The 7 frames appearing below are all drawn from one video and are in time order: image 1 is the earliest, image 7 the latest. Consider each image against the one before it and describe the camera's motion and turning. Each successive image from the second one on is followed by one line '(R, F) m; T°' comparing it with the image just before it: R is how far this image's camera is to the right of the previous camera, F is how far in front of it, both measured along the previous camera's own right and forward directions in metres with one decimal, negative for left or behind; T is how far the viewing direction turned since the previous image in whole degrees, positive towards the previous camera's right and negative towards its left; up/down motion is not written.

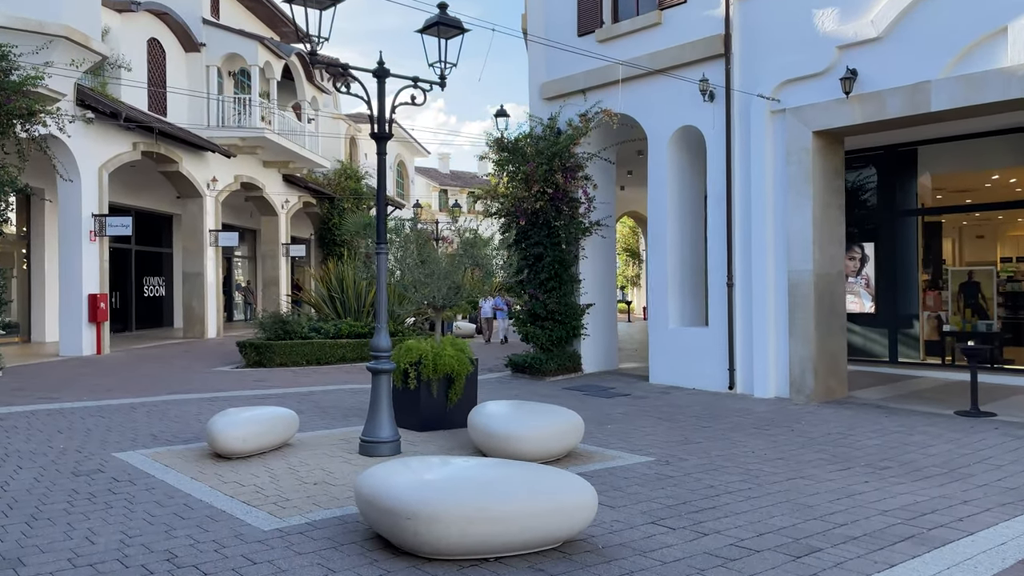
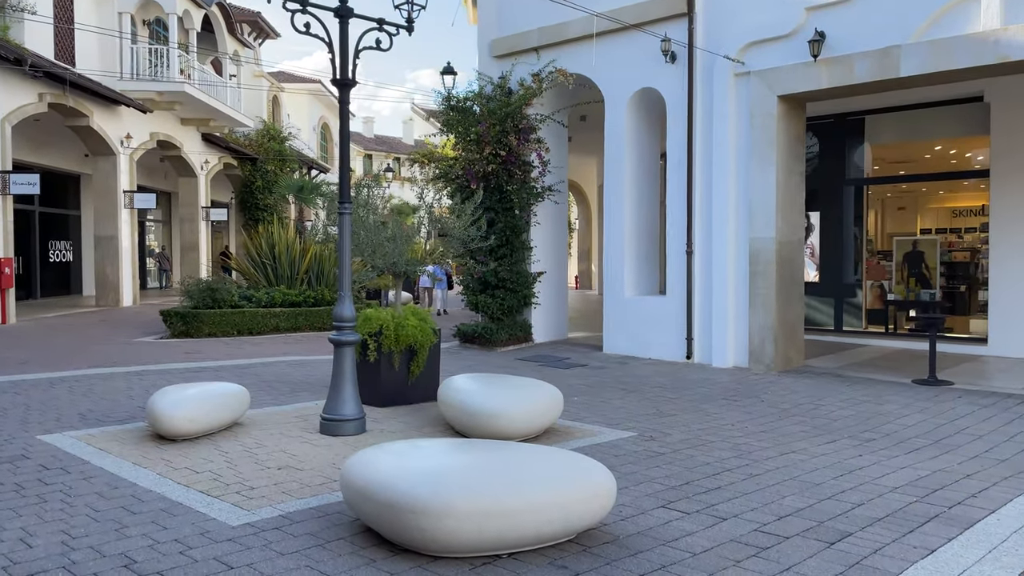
(-0.5, +0.5) m; +6°
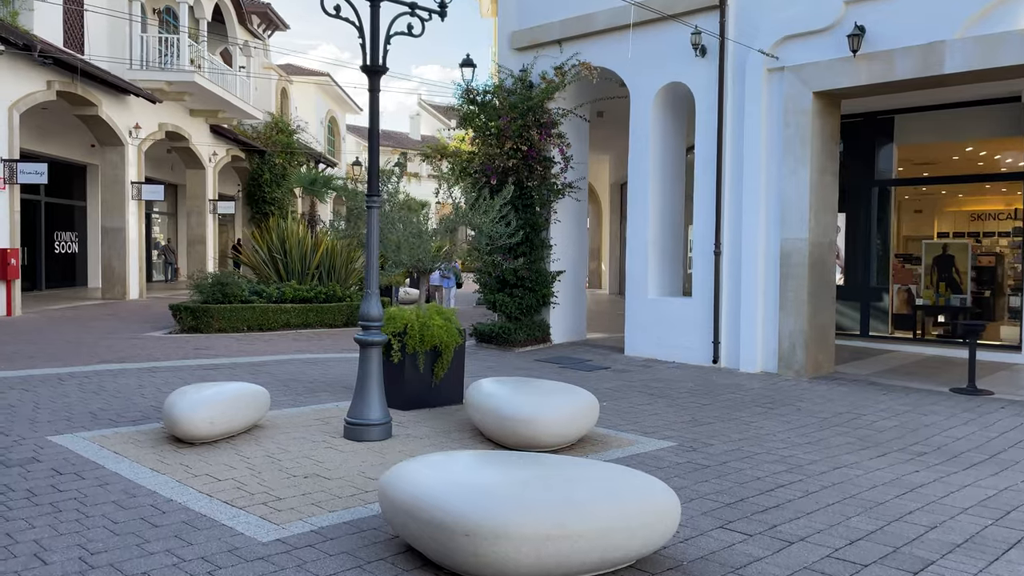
(-0.3, +0.3) m; 0°
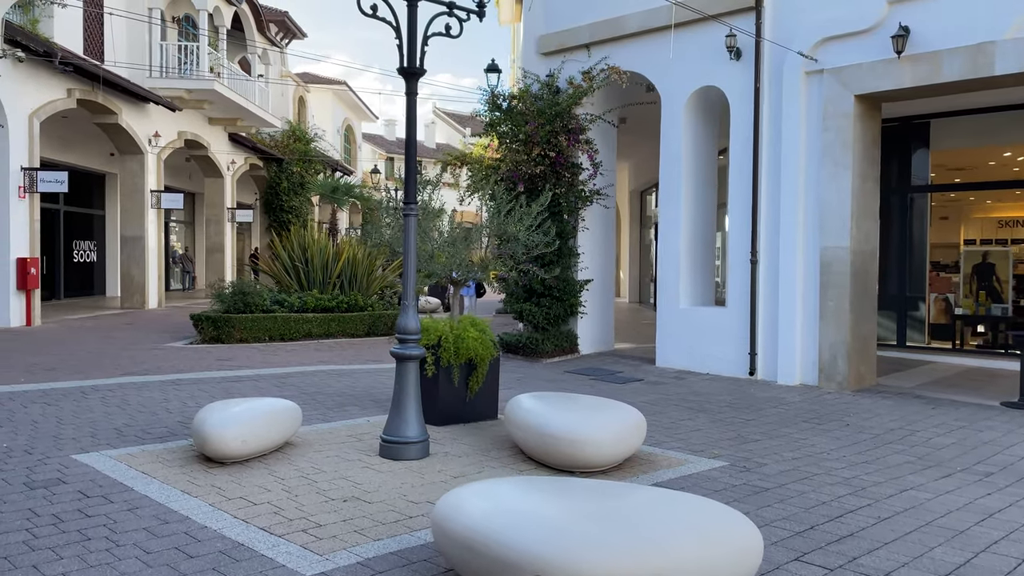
(-0.2, +0.3) m; -1°
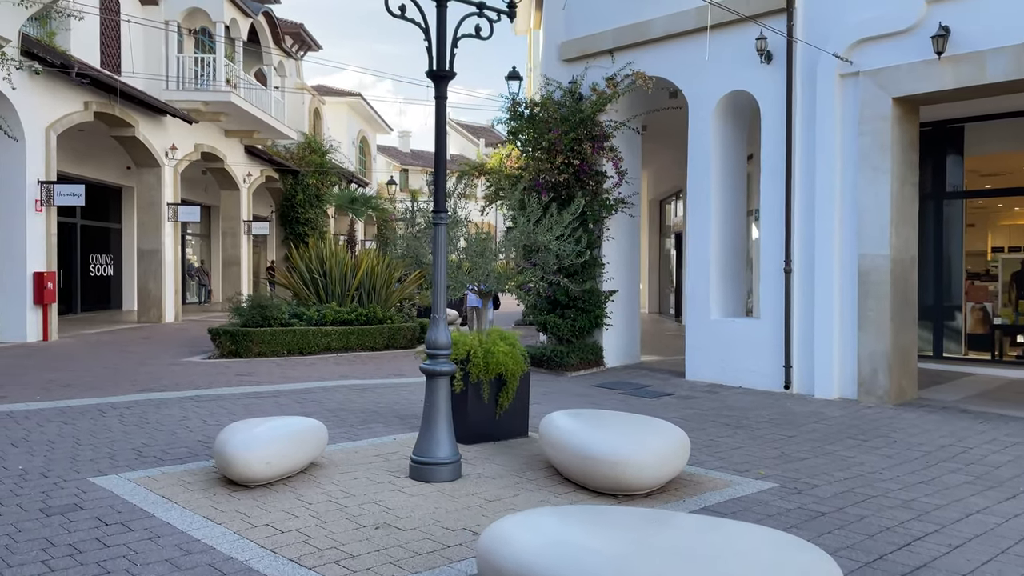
(-0.2, +0.3) m; -1°
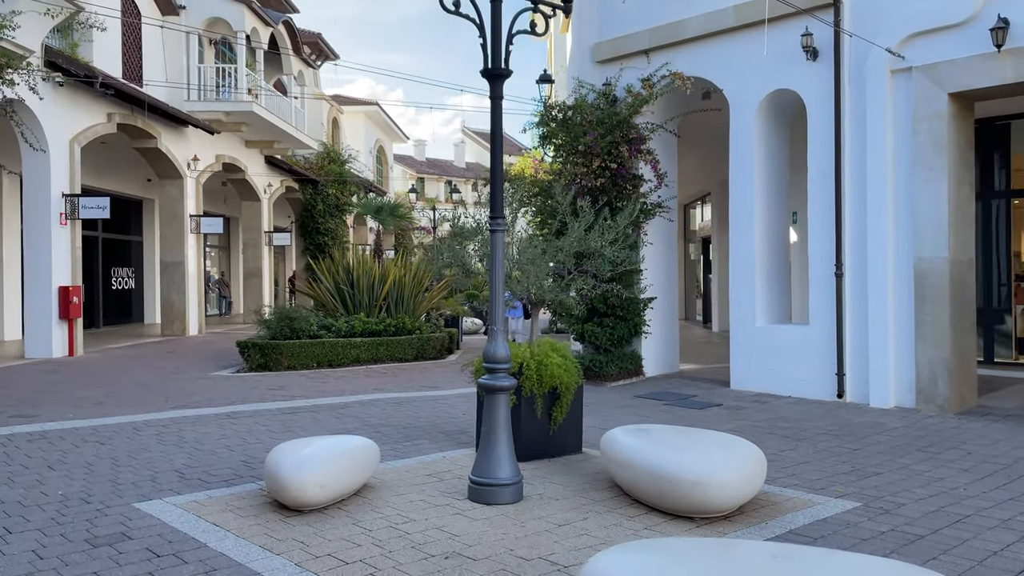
(-0.3, +0.3) m; -1°
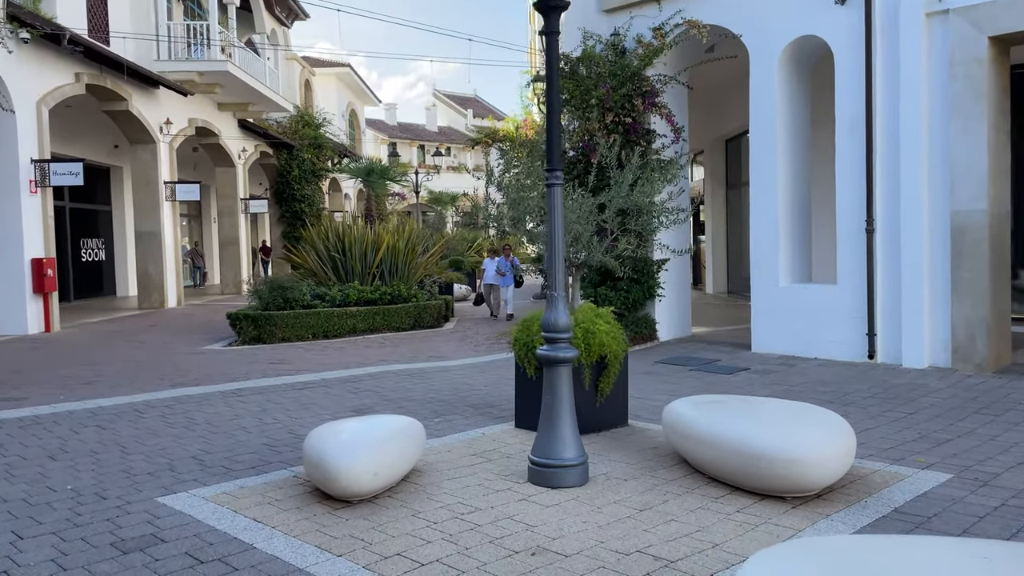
(-0.6, +0.6) m; +2°
